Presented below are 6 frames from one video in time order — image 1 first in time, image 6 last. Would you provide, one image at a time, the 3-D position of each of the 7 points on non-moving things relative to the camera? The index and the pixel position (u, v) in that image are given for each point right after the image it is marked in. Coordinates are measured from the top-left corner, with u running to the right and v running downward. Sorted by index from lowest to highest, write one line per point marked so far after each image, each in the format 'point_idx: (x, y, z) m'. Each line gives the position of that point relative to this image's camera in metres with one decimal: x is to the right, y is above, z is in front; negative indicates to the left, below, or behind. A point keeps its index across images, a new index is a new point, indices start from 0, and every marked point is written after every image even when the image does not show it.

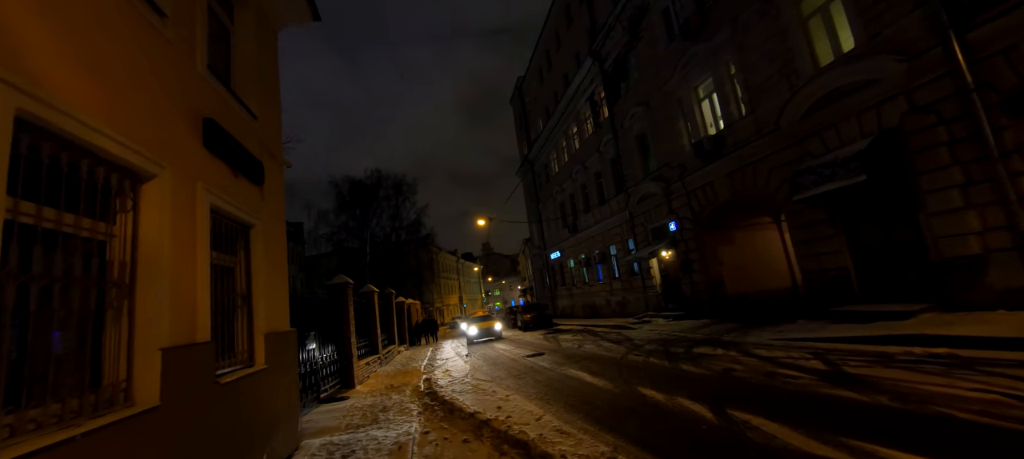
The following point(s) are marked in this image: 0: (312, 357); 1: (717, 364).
0: (-4.3, -2.7, +9.2) m
1: (+4.0, -2.6, +8.2) m
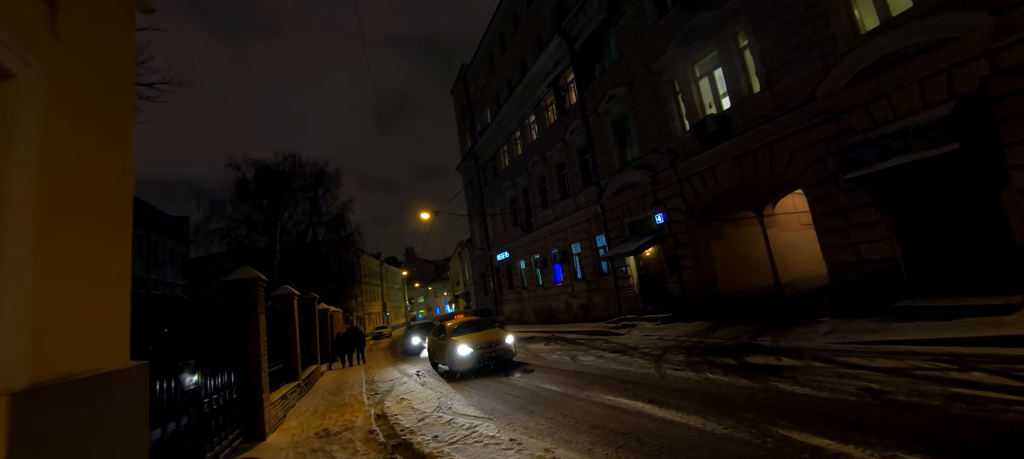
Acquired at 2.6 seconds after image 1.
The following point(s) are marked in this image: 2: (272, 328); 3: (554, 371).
0: (-4.0, -2.1, +5.3) m
1: (+4.4, -2.1, +5.9) m
2: (-5.6, -2.3, +9.7) m
3: (+0.9, -3.2, +9.6) m
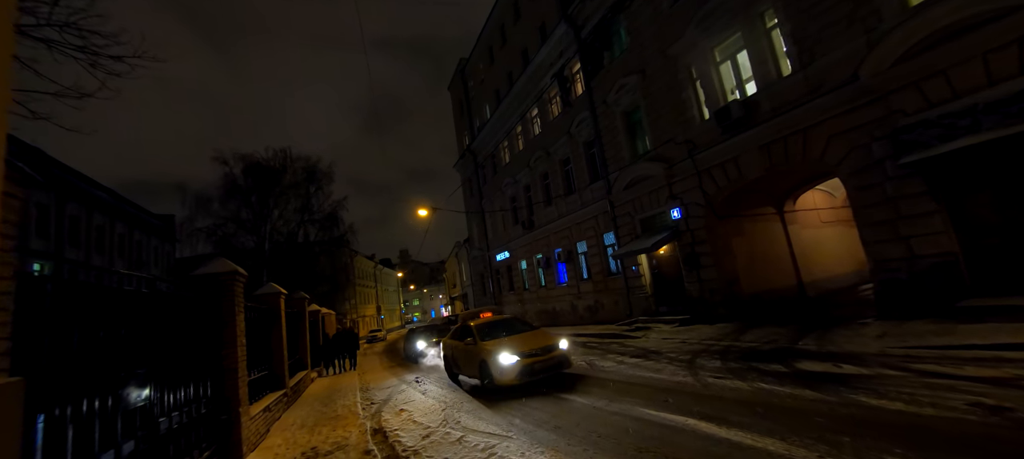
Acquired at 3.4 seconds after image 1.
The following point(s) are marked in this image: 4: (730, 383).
0: (-3.7, -1.9, +4.2) m
1: (+4.7, -1.9, +4.9) m
2: (-5.3, -2.0, +8.6) m
3: (+1.2, -3.0, +8.6) m
4: (+3.4, -2.4, +6.5) m
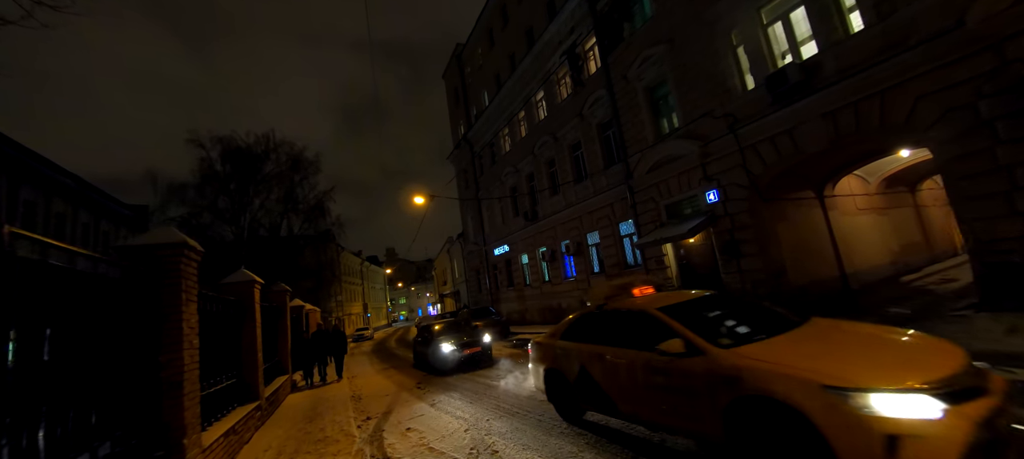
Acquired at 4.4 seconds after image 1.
0: (-2.9, -1.4, +2.3) m
1: (+5.4, -1.5, +3.3) m
2: (-4.7, -1.5, +6.7) m
3: (+1.8, -2.6, +6.9) m
4: (+4.1, -1.9, +4.8) m
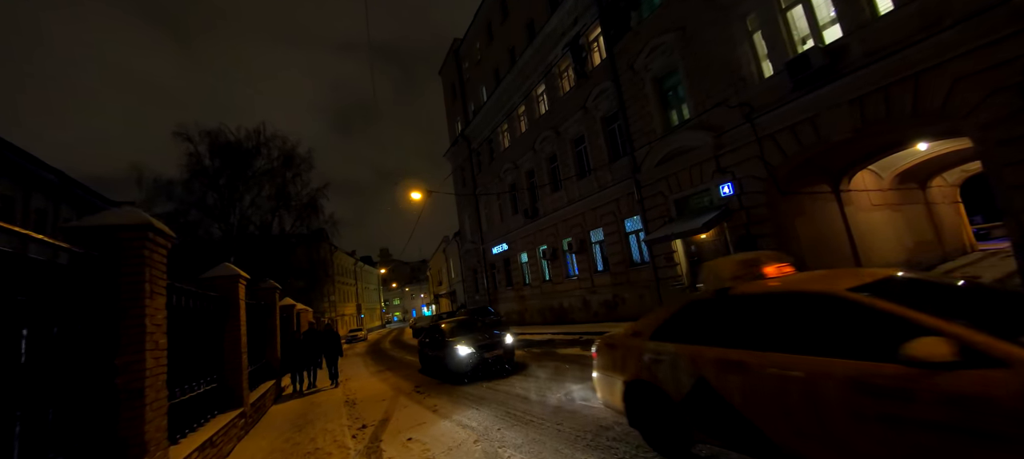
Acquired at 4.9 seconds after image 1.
0: (-2.6, -1.2, +1.6) m
1: (+5.7, -1.3, +2.7) m
2: (-4.5, -1.3, +5.9) m
3: (+2.0, -2.4, +6.2) m
4: (+4.3, -1.7, +4.2) m
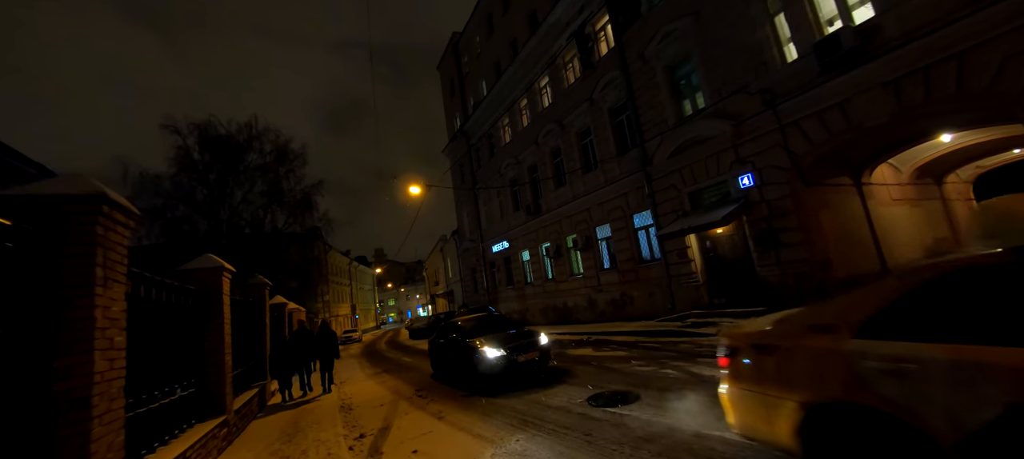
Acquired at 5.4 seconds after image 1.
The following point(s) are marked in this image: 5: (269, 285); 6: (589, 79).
0: (-2.3, -0.9, +0.9) m
1: (+6.0, -1.1, +2.1) m
2: (-4.2, -1.1, +5.2) m
3: (+2.2, -2.2, +5.5) m
4: (+4.5, -1.5, +3.5) m
5: (-5.7, -1.3, +9.9) m
6: (+3.2, +6.3, +17.3) m
